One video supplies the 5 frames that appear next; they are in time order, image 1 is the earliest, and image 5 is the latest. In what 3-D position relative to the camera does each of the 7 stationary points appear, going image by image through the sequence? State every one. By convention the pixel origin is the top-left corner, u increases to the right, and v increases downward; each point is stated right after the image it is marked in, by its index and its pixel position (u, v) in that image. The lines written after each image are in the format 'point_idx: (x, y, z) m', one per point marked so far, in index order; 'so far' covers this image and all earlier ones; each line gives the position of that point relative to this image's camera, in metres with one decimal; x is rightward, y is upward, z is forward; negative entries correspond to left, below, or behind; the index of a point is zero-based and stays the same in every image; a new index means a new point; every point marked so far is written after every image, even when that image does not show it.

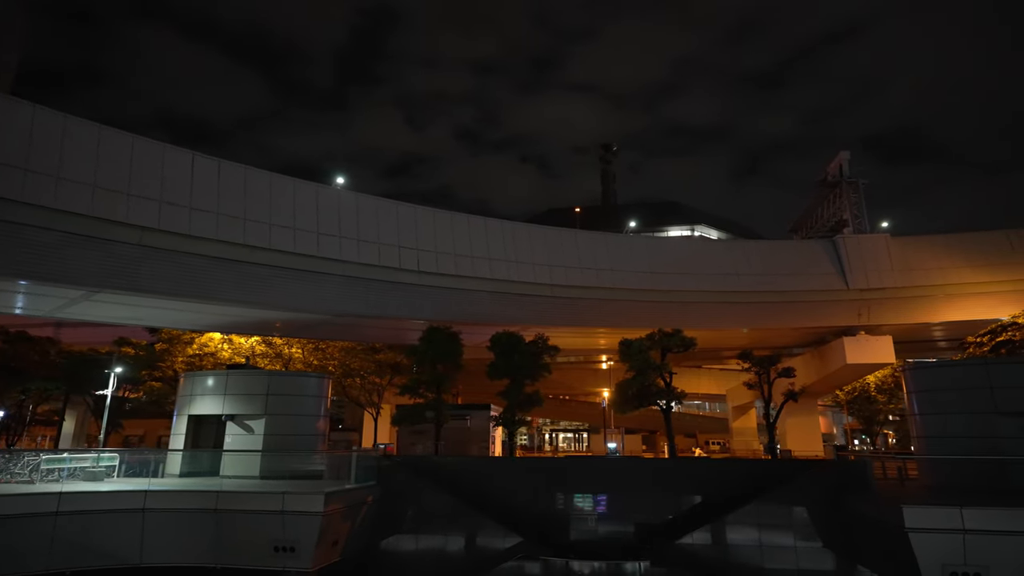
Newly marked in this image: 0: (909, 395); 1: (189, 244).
0: (+11.9, -3.2, +17.5) m
1: (-9.1, +1.3, +17.0) m
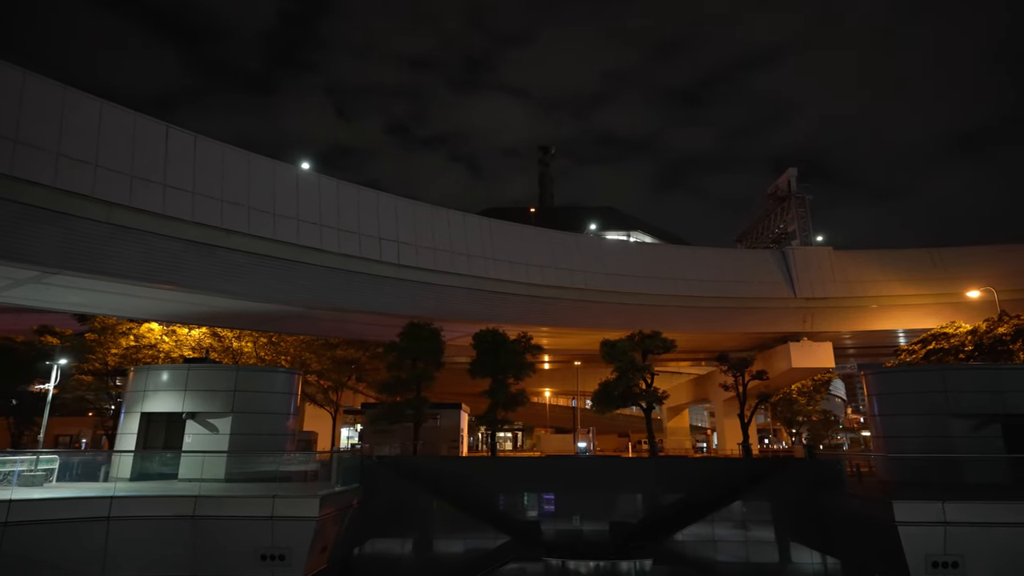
0: (+11.4, -3.5, +18.8) m
1: (-9.1, +1.7, +15.5) m
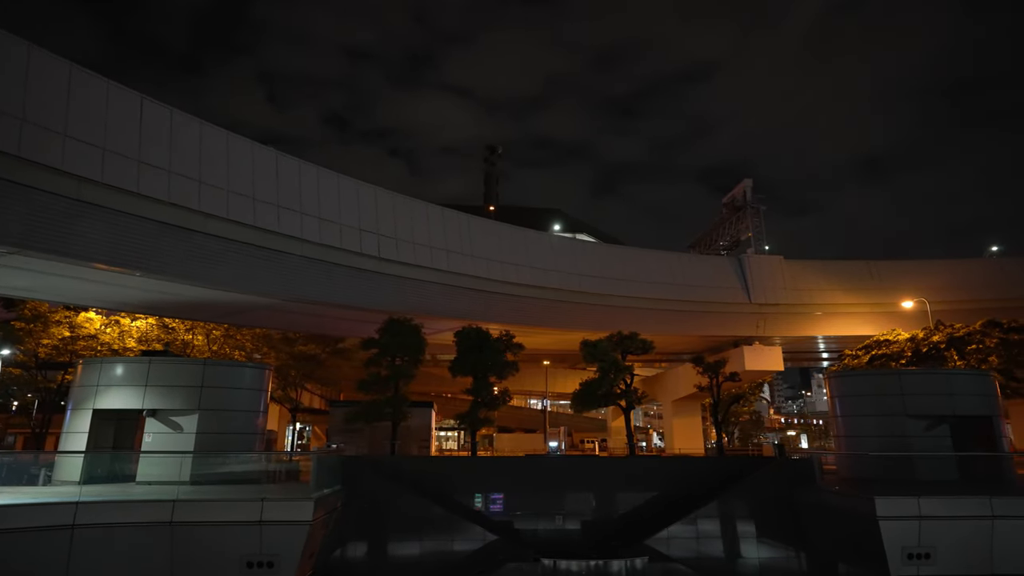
0: (+10.8, -3.7, +19.8) m
1: (-9.1, +2.0, +14.2) m
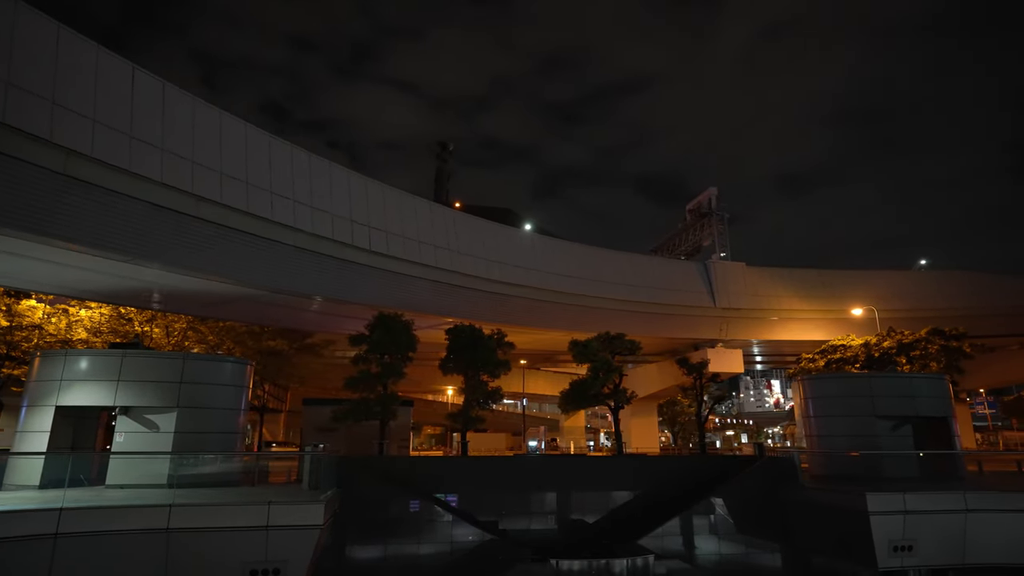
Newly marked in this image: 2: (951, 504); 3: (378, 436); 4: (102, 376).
0: (+10.3, -3.9, +20.7) m
1: (-8.7, +2.3, +13.1) m
2: (+10.8, -5.3, +14.4) m
3: (-4.4, -4.8, +19.4) m
4: (-10.3, -2.2, +14.9) m
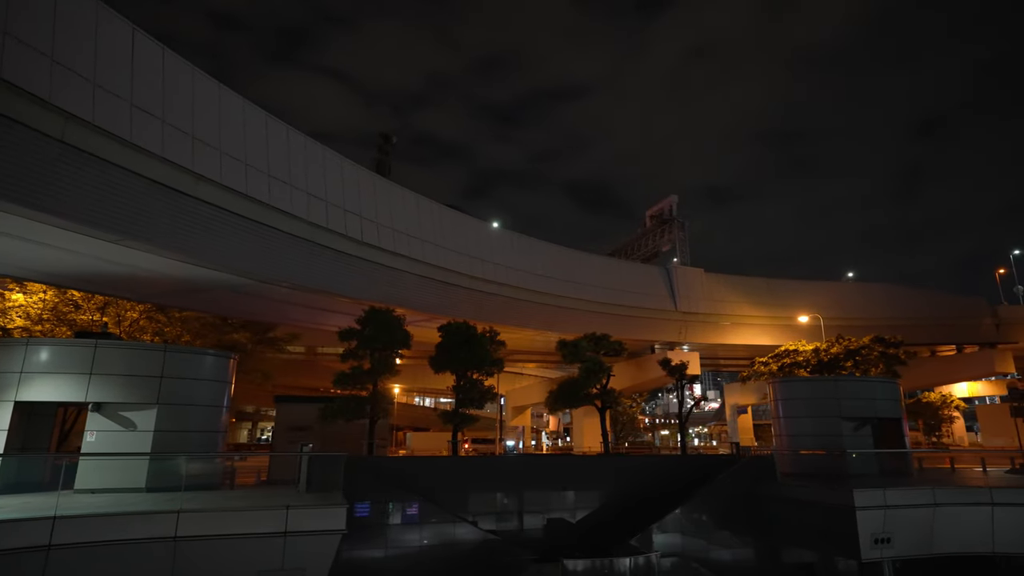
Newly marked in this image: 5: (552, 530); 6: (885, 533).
0: (+9.6, -4.2, +21.7) m
1: (-8.1, +2.7, +11.8) m
2: (+10.8, -5.6, +15.6) m
3: (-4.8, -4.6, +18.6) m
4: (-10.1, -1.8, +13.4) m
5: (+1.5, -7.3, +17.9) m
6: (+9.5, -6.3, +15.1) m
